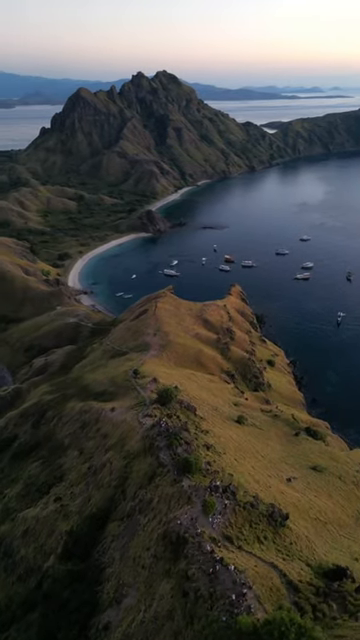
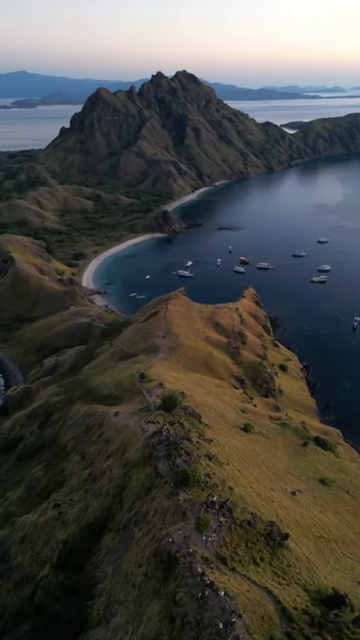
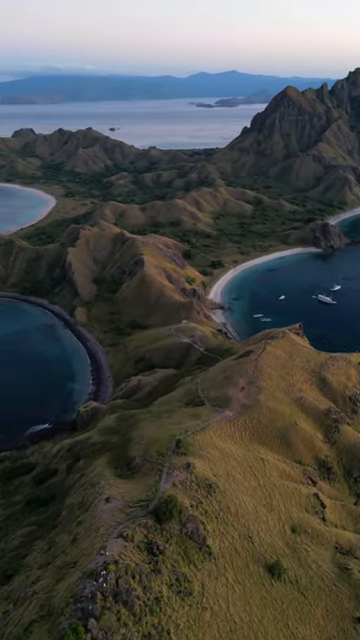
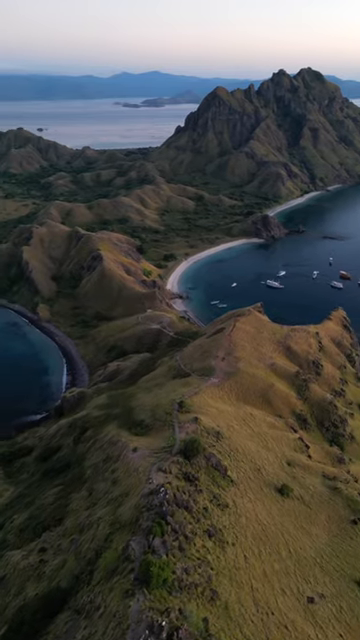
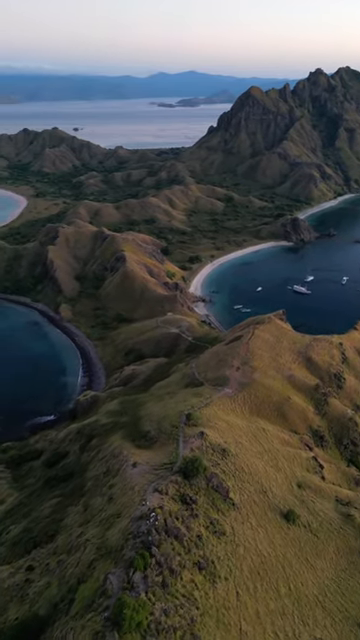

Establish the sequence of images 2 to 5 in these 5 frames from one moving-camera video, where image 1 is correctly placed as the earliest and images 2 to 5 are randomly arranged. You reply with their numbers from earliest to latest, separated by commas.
2, 4, 5, 3
